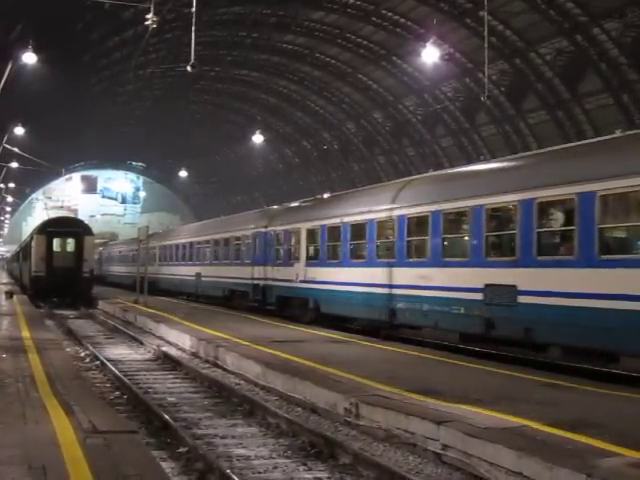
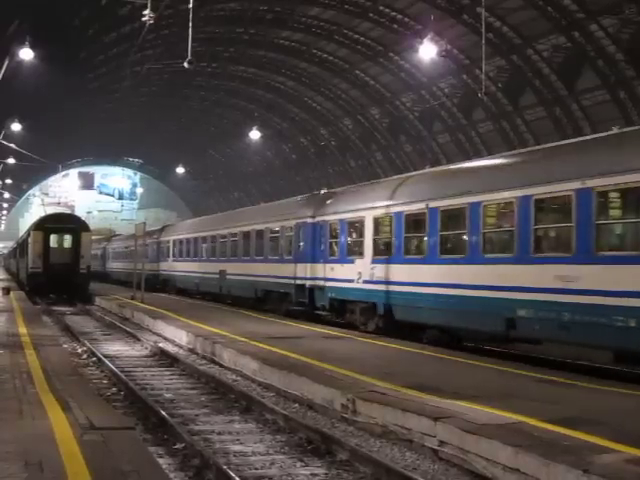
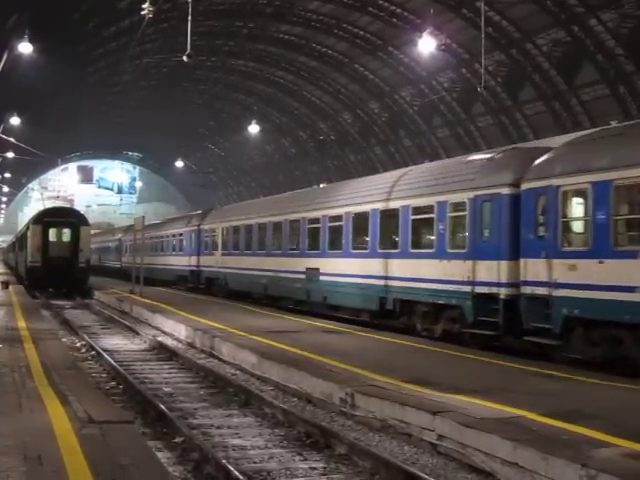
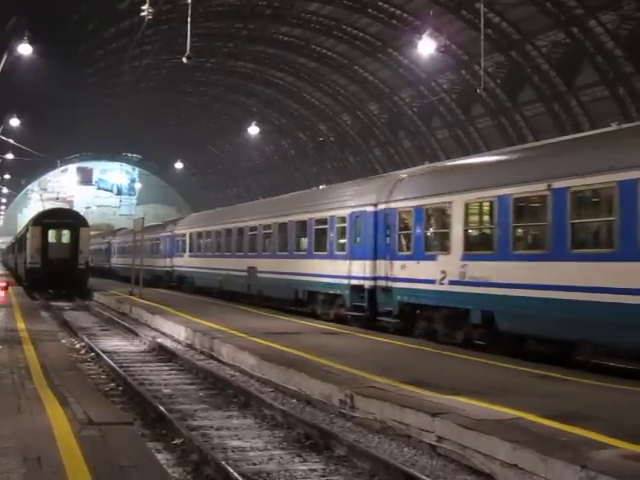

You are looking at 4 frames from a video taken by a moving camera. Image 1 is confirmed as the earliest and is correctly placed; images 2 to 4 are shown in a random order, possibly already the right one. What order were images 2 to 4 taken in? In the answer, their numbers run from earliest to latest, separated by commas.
2, 4, 3
